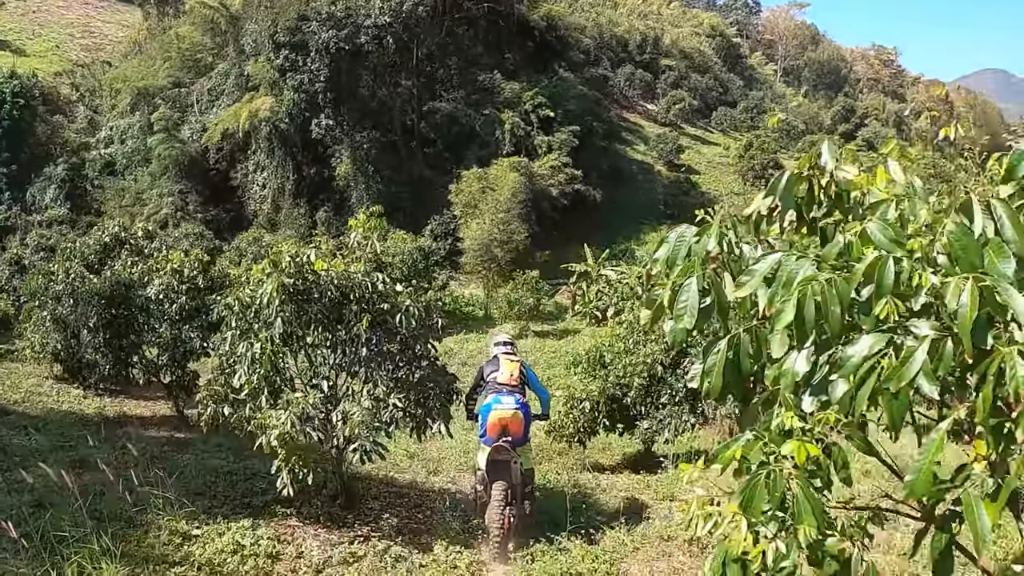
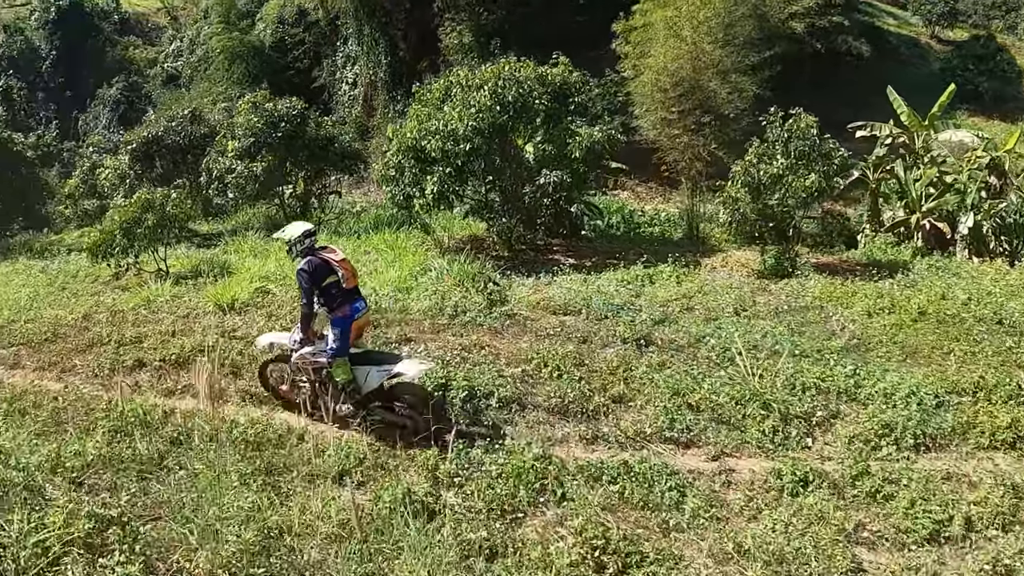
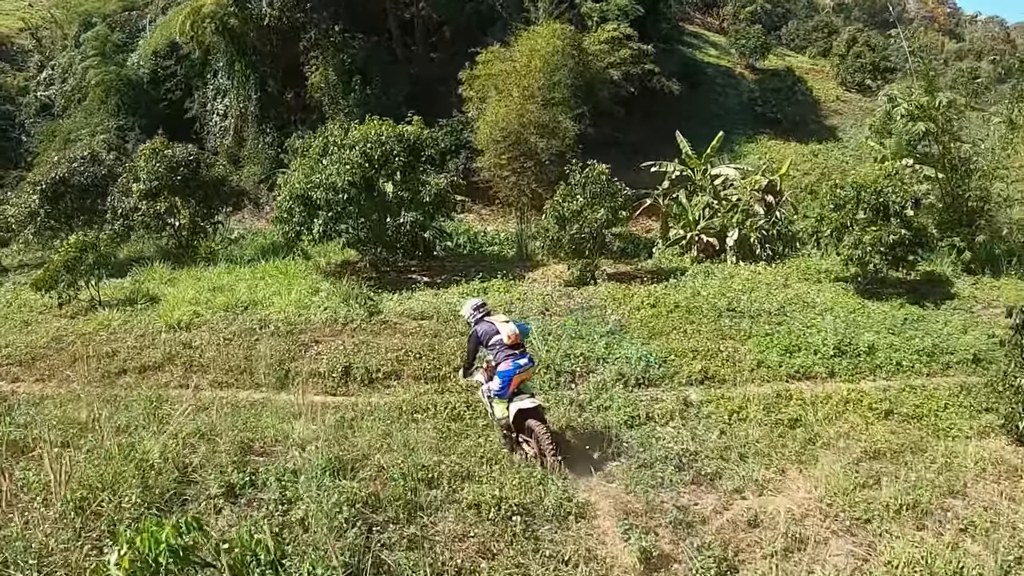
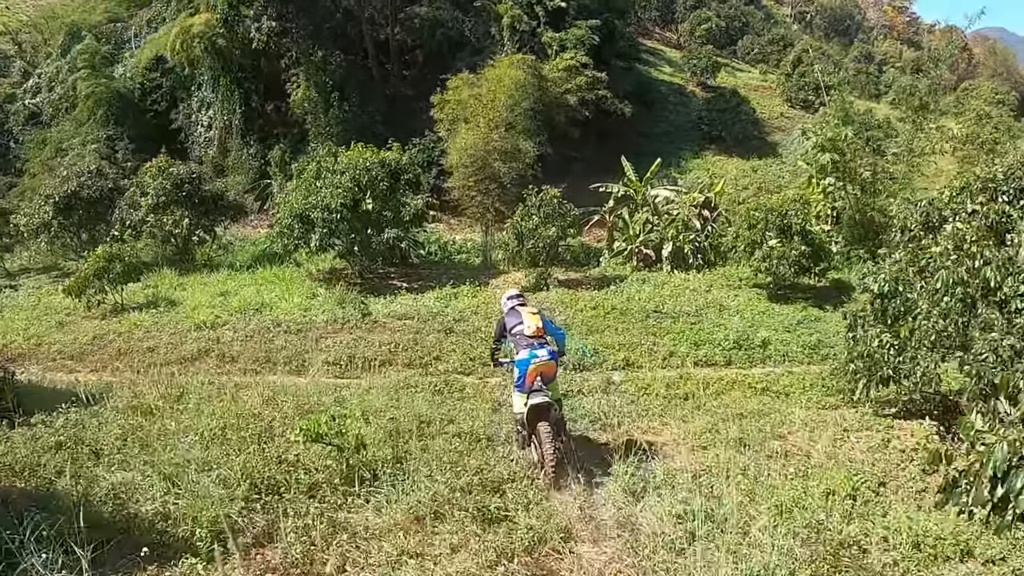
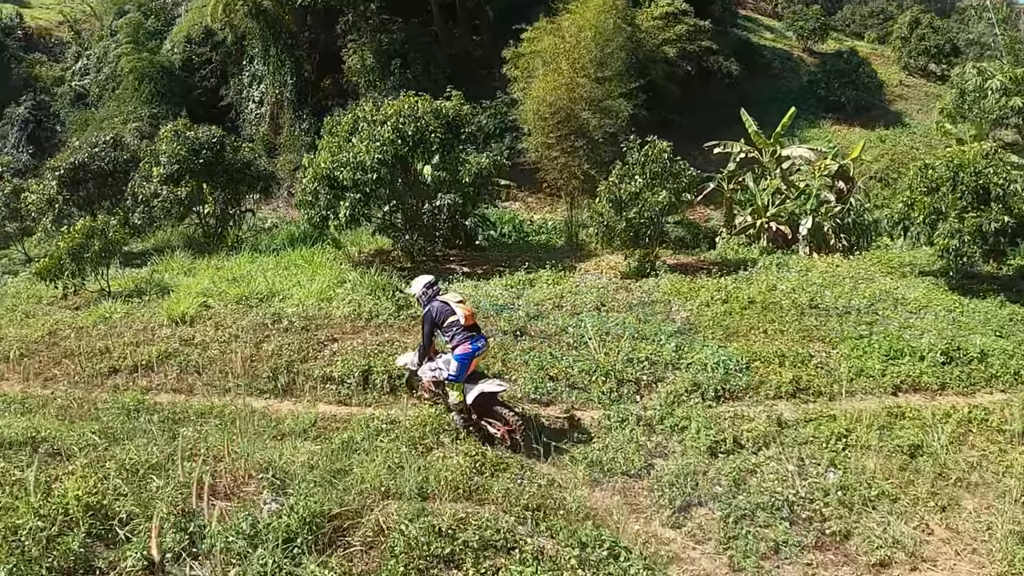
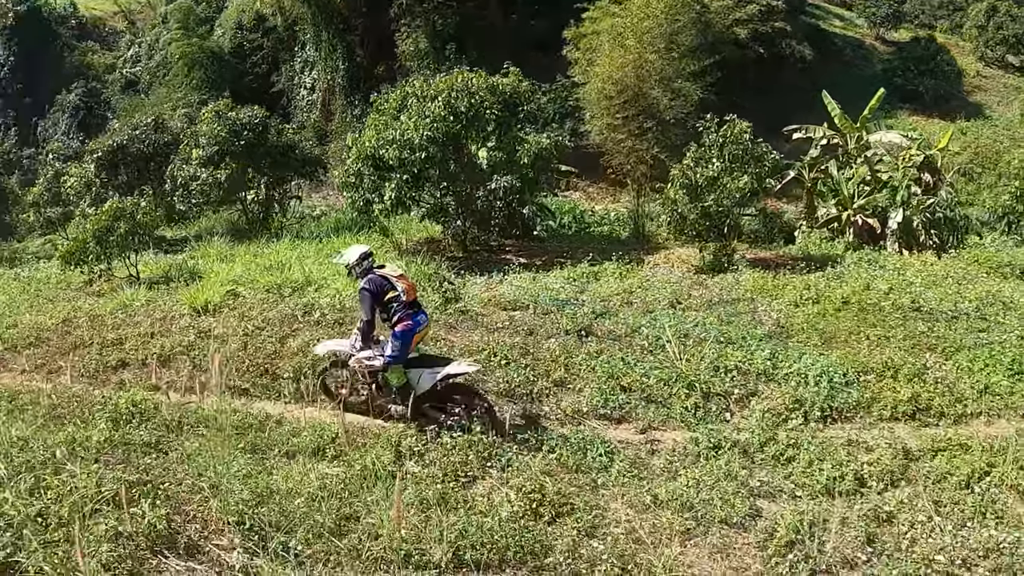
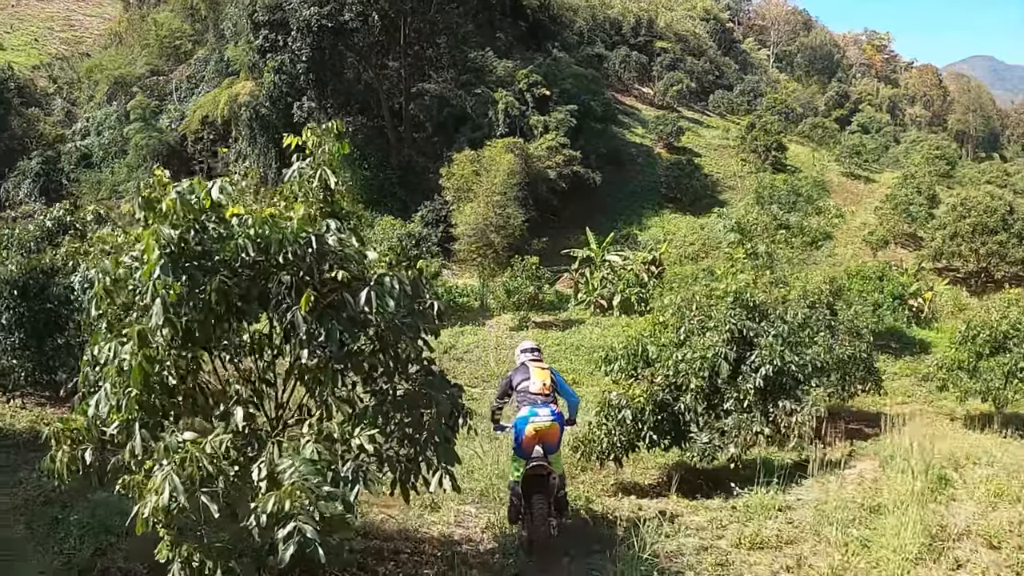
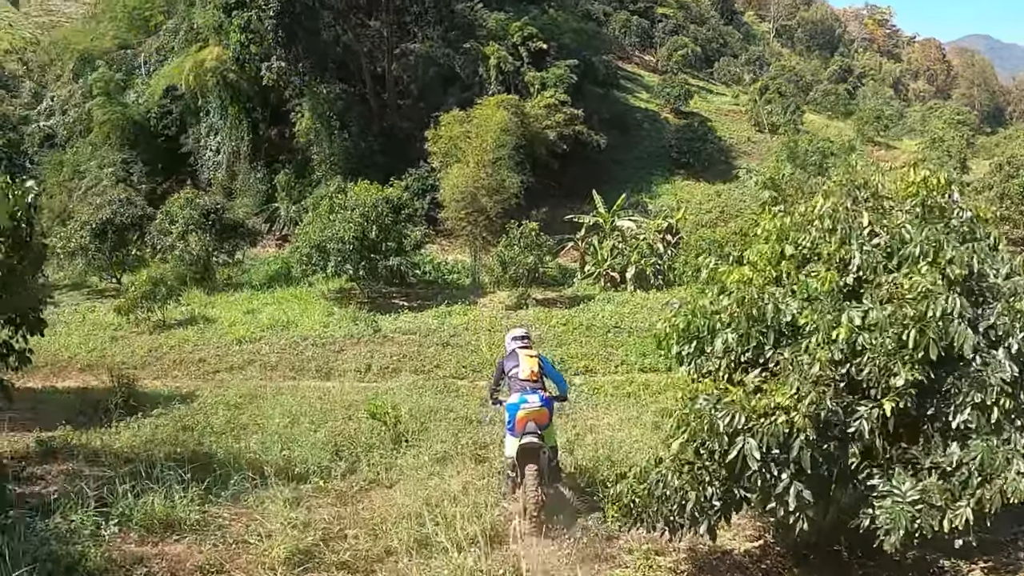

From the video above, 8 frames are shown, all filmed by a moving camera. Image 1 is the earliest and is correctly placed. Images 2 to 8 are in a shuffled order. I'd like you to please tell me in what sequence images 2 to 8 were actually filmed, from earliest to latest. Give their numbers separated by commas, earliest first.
7, 8, 4, 3, 5, 6, 2
